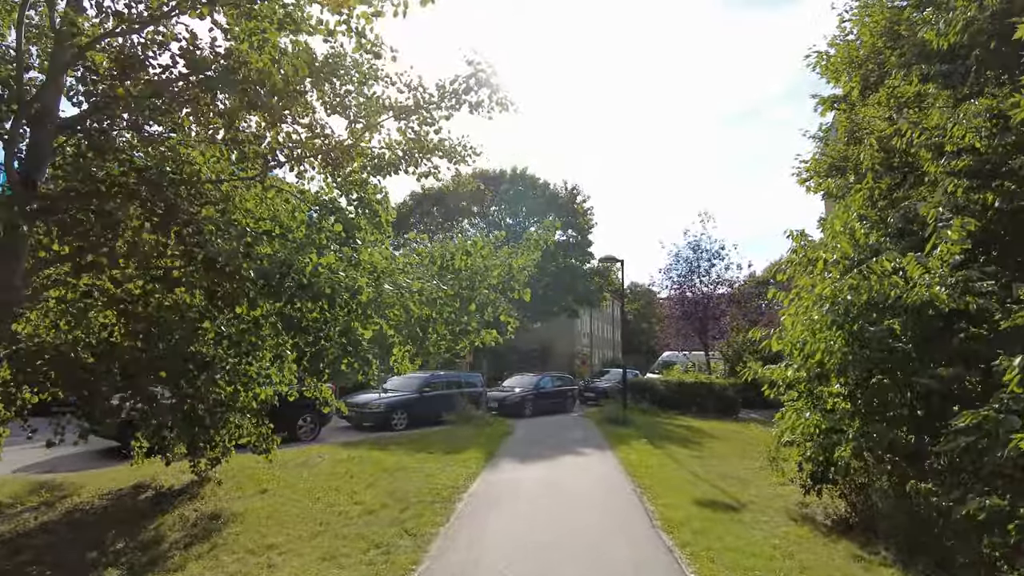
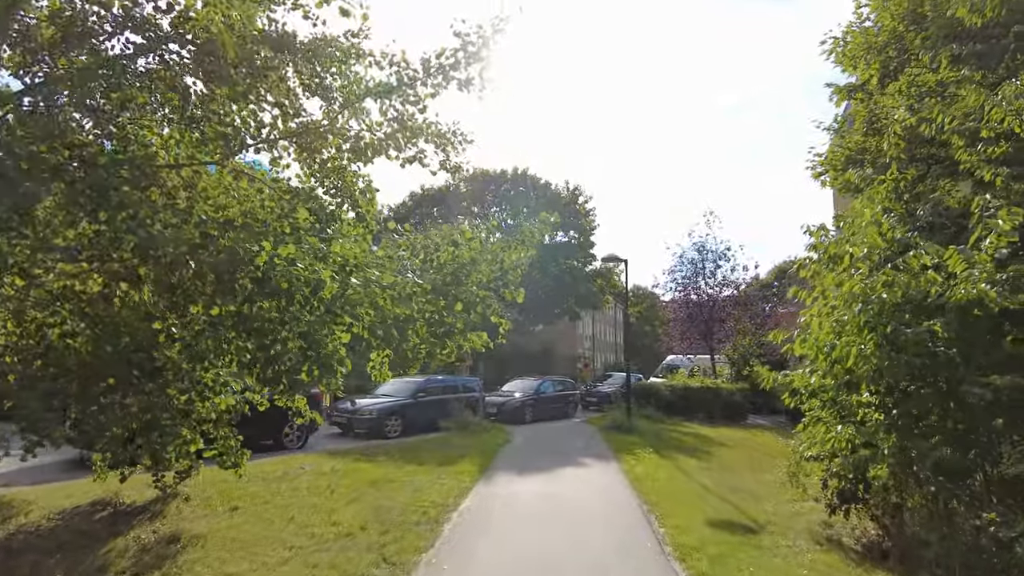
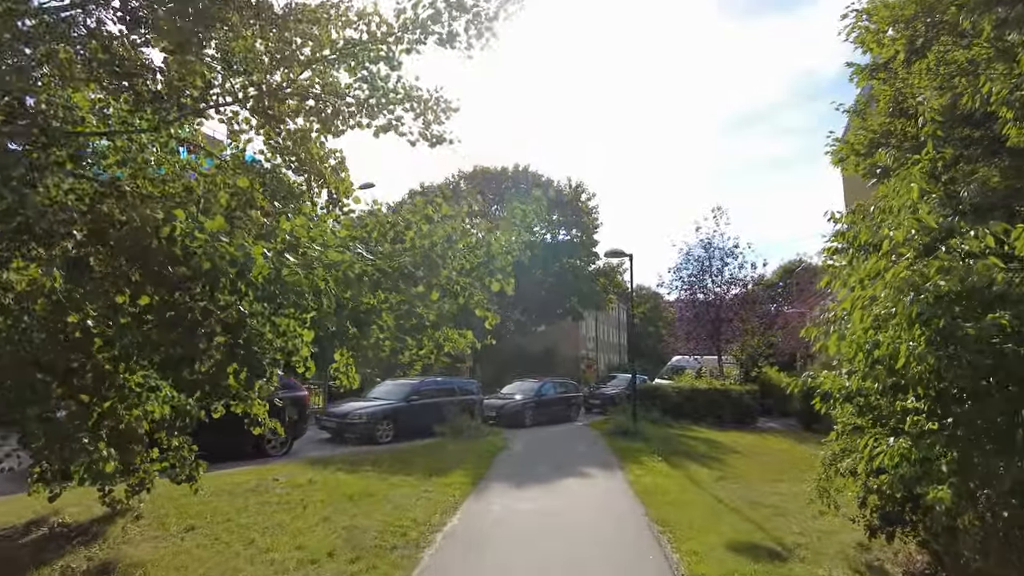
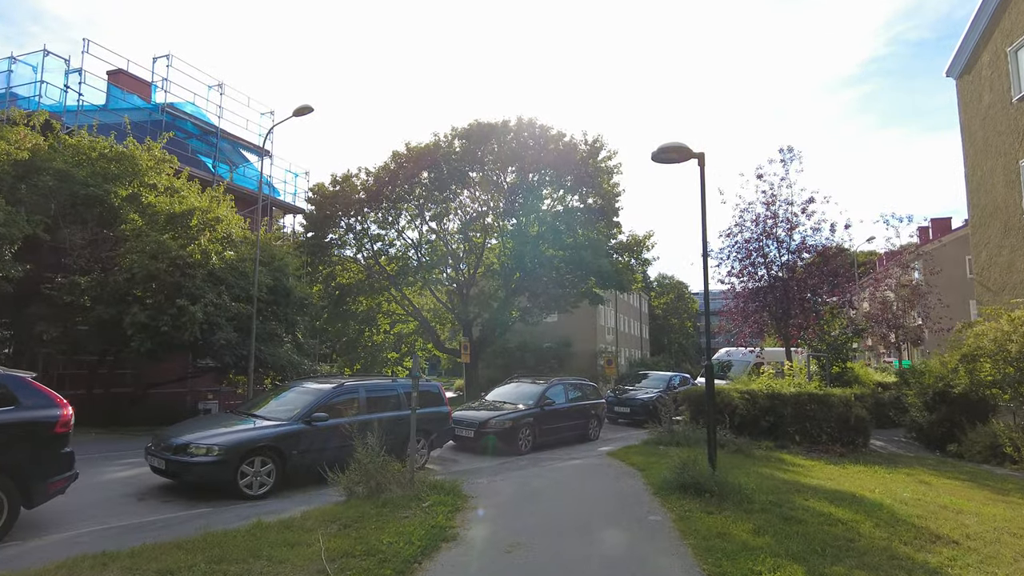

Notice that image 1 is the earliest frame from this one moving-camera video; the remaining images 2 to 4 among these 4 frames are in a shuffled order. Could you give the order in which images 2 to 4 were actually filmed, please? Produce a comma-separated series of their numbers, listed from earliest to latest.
2, 3, 4
